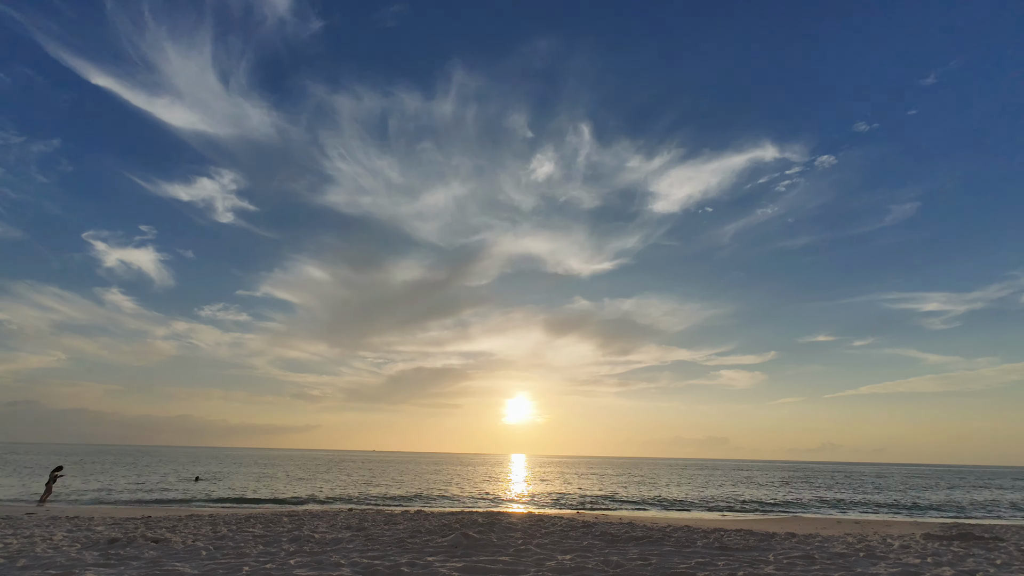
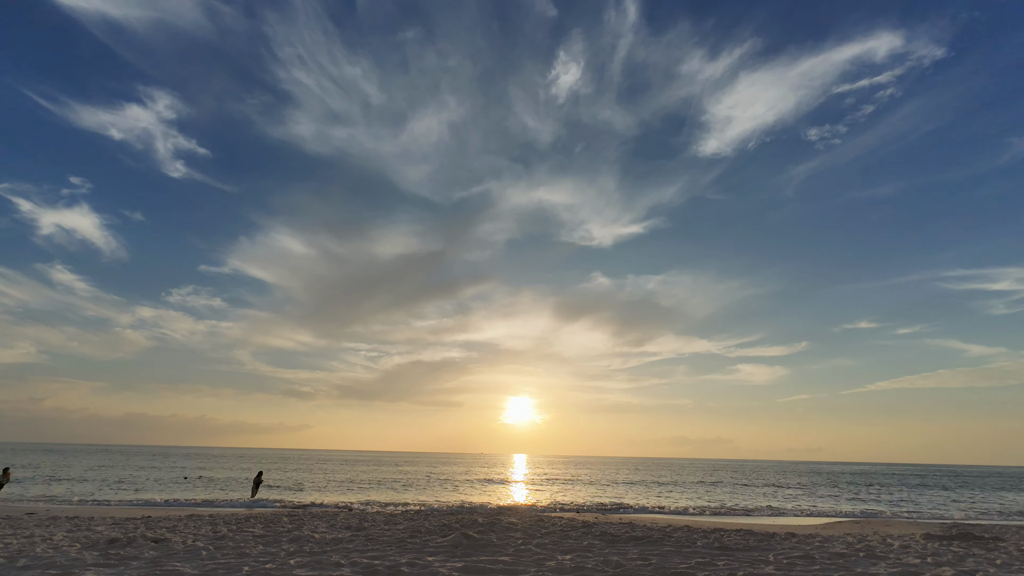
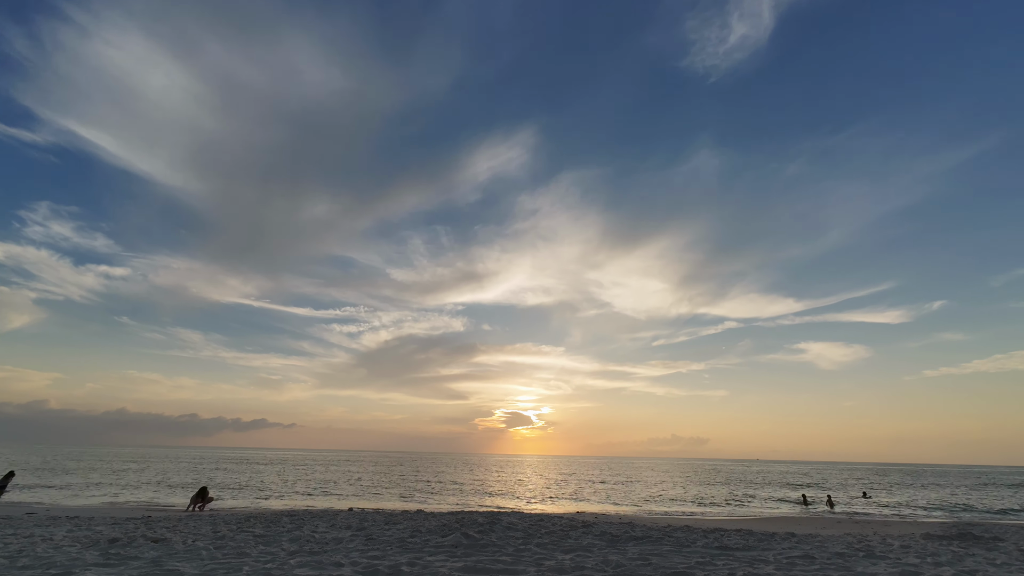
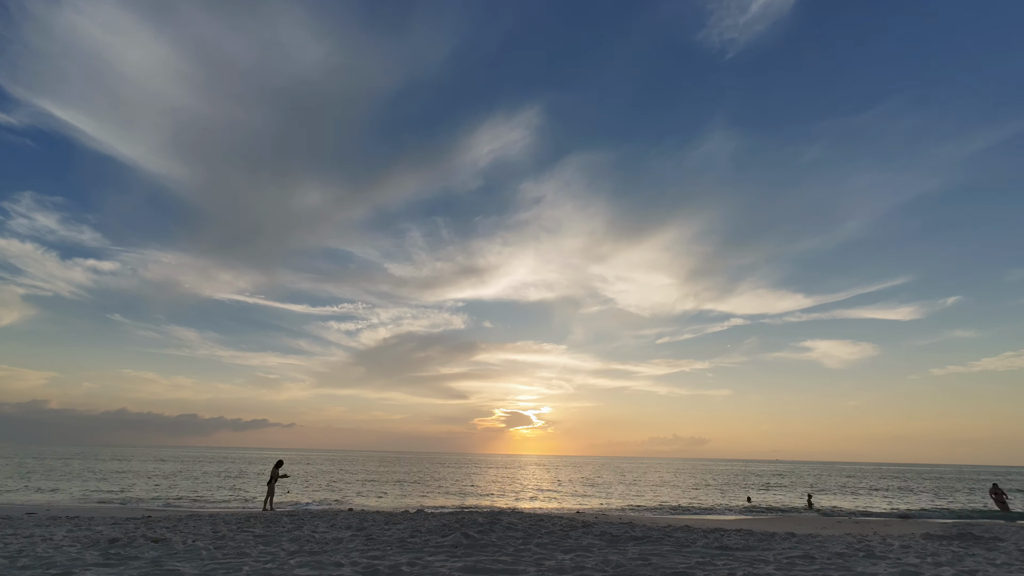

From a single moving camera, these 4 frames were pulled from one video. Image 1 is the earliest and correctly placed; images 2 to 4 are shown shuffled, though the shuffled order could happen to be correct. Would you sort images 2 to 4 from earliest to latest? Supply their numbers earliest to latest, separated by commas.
2, 3, 4
